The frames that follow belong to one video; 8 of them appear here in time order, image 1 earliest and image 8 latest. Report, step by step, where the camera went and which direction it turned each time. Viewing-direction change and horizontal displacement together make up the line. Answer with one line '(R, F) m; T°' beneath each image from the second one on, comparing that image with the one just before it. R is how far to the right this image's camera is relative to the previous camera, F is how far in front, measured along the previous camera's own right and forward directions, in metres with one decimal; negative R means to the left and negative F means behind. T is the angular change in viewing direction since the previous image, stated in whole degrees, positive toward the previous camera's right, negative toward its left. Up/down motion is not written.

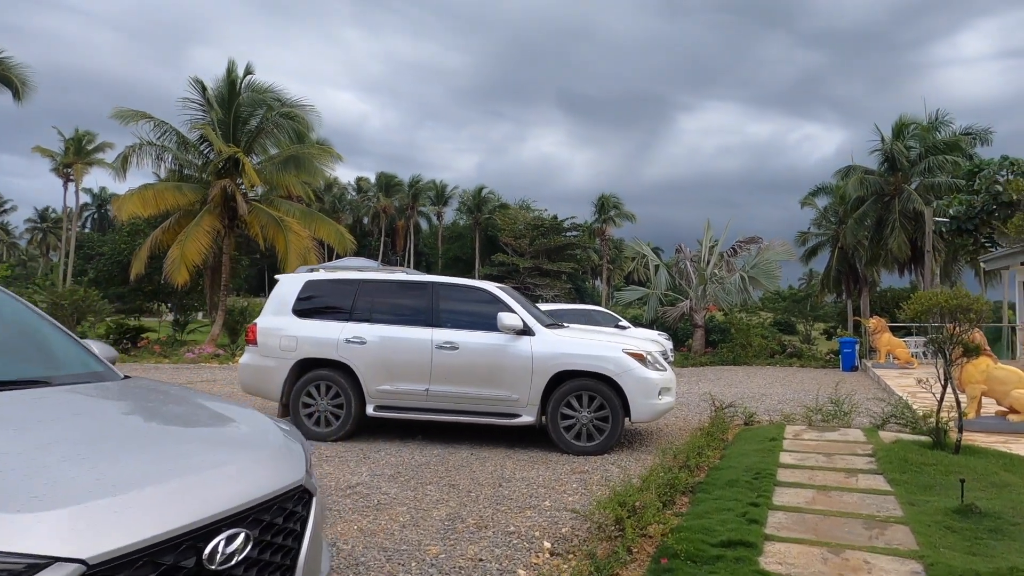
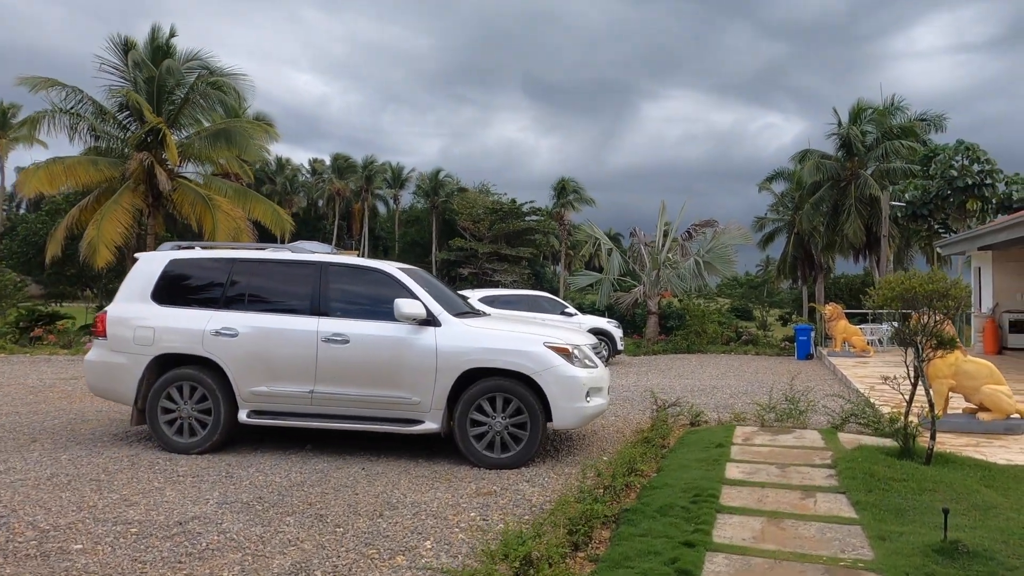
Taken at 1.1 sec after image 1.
(+0.5, +1.1) m; +3°
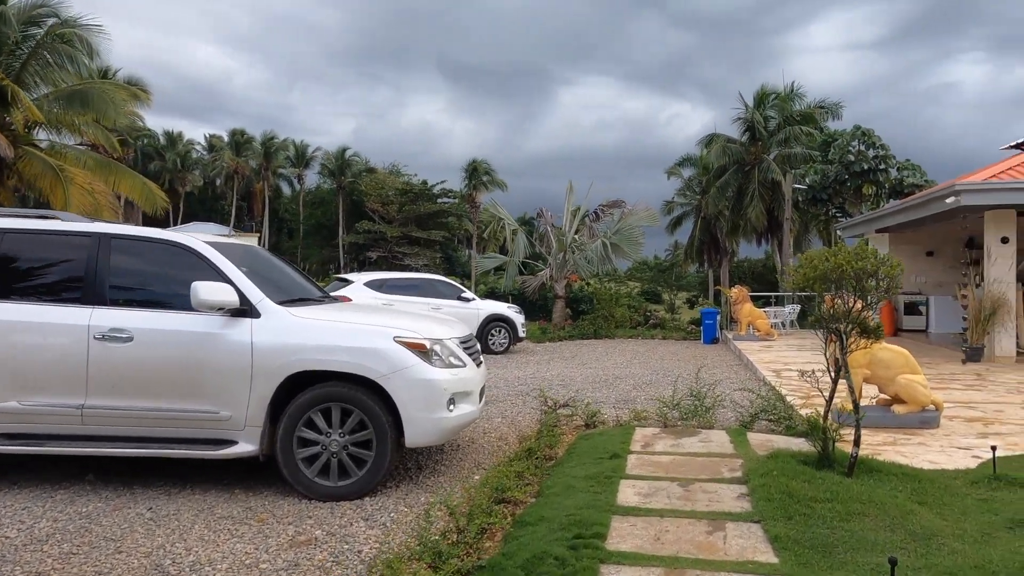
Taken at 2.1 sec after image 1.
(+0.5, +1.2) m; +7°
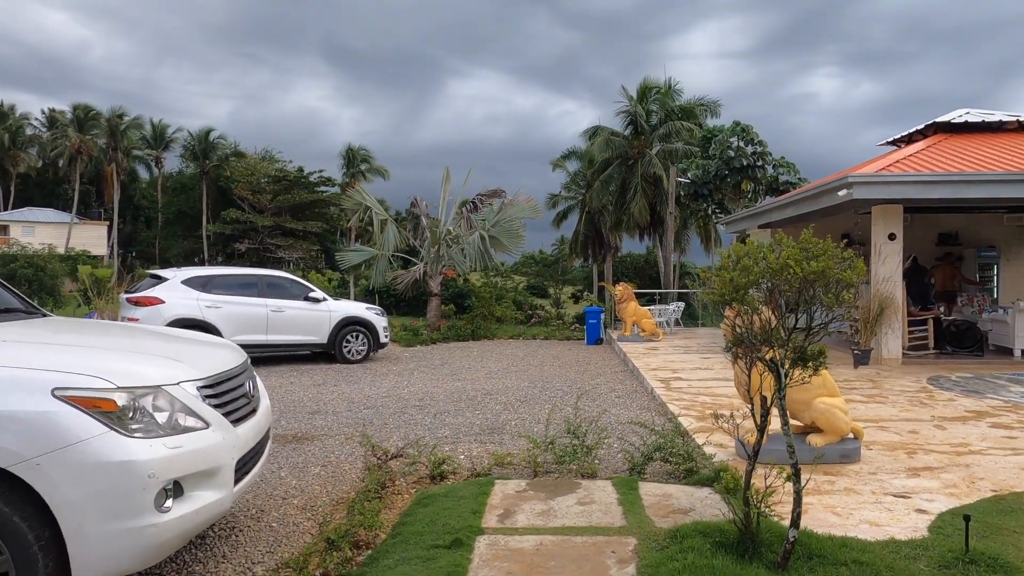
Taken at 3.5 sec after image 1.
(+0.5, +1.6) m; +10°
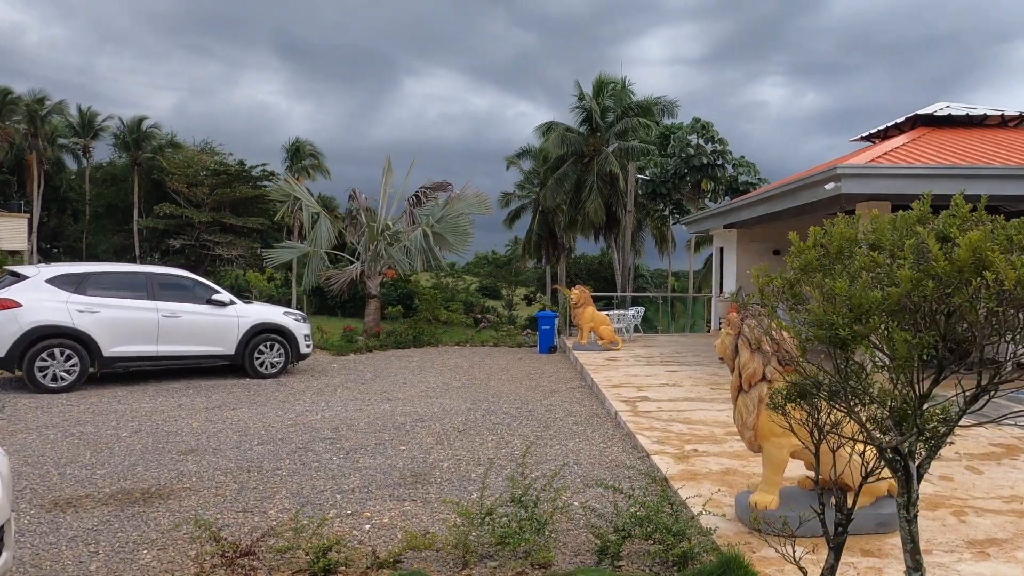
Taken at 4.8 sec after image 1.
(+0.2, +1.4) m; +4°
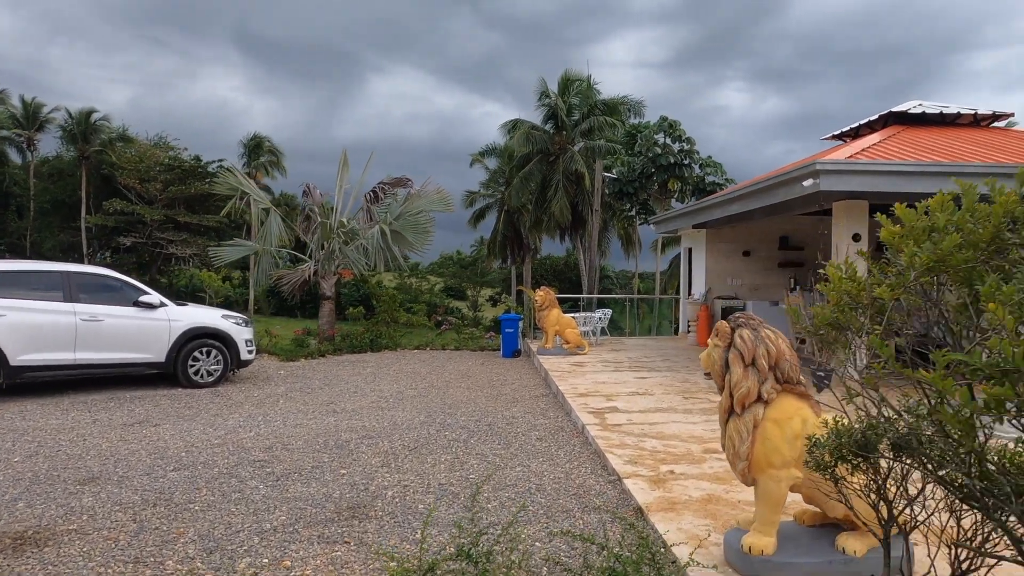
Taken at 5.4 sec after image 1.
(+0.1, +0.7) m; +3°
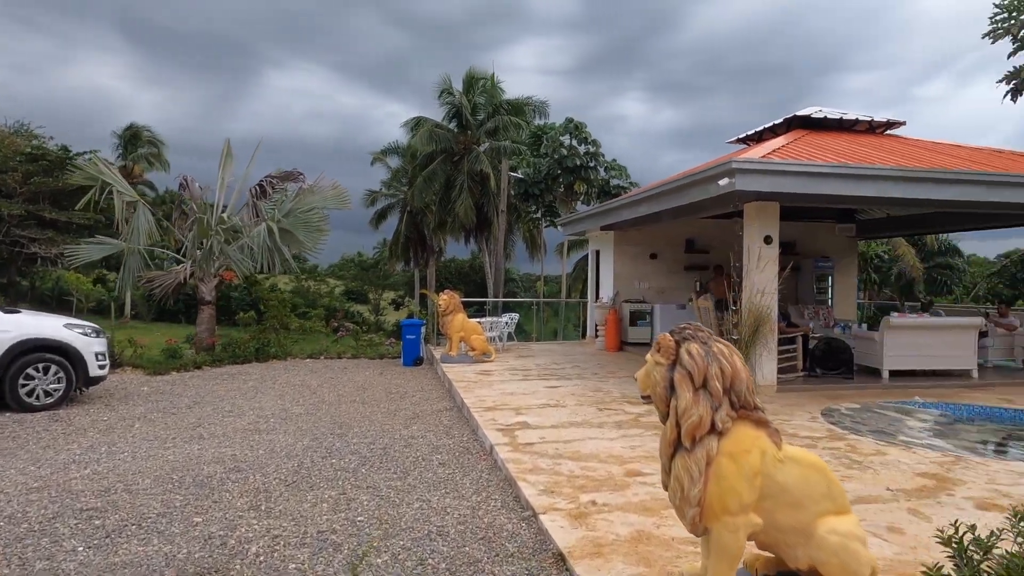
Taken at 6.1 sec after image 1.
(0.0, +0.8) m; +8°
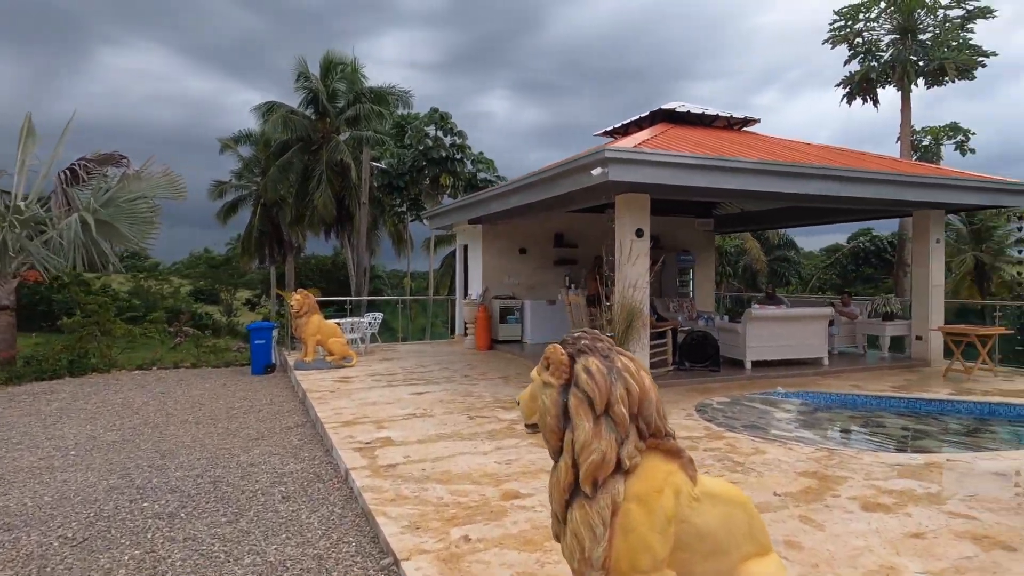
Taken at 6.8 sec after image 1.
(+0.1, +0.7) m; +11°
